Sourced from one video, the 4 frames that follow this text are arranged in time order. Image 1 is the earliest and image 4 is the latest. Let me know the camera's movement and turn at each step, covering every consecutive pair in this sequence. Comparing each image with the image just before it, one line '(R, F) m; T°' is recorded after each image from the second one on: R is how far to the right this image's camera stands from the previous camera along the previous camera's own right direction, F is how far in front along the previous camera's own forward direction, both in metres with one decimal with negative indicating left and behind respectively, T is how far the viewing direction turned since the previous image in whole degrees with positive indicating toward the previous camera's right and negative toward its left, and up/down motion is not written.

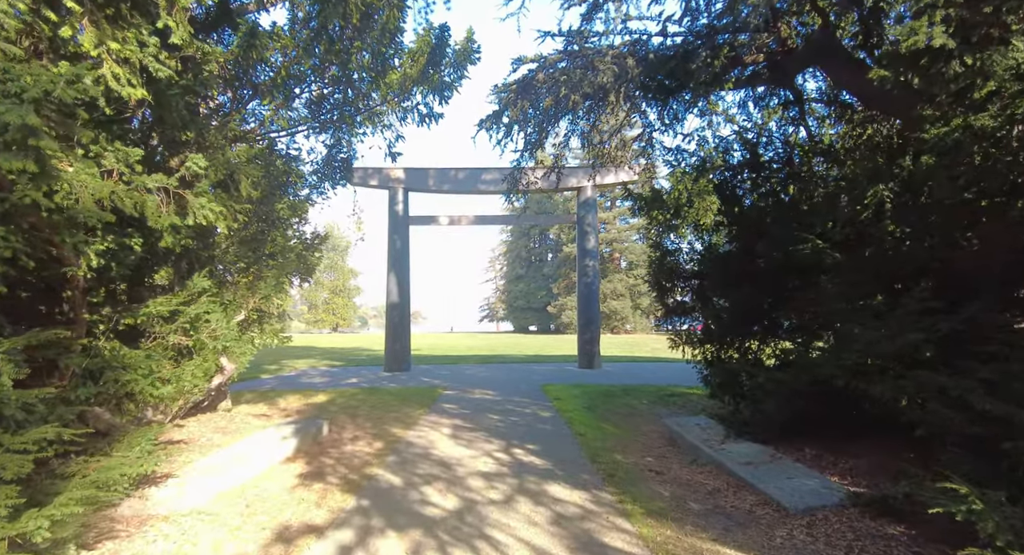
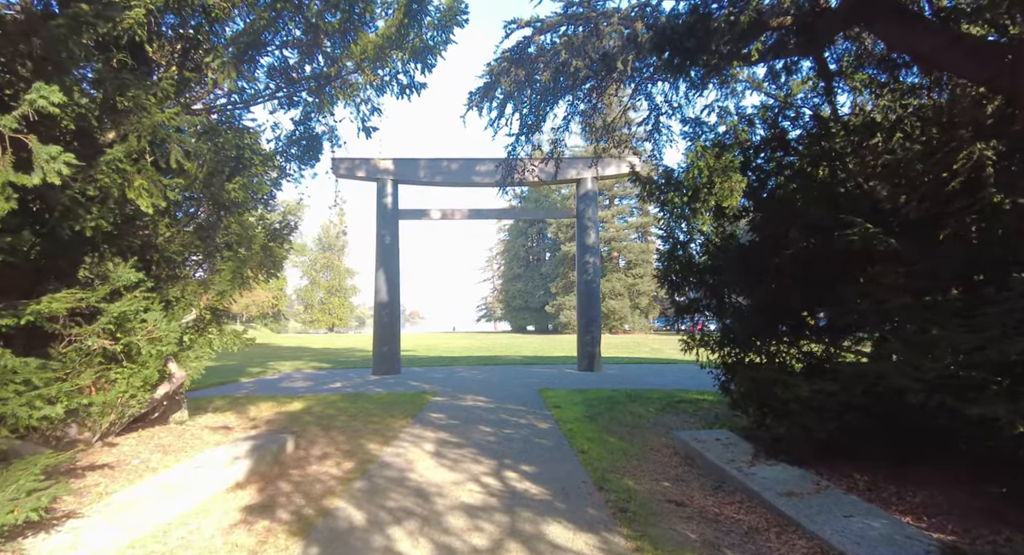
(+0.1, +0.9) m; 0°
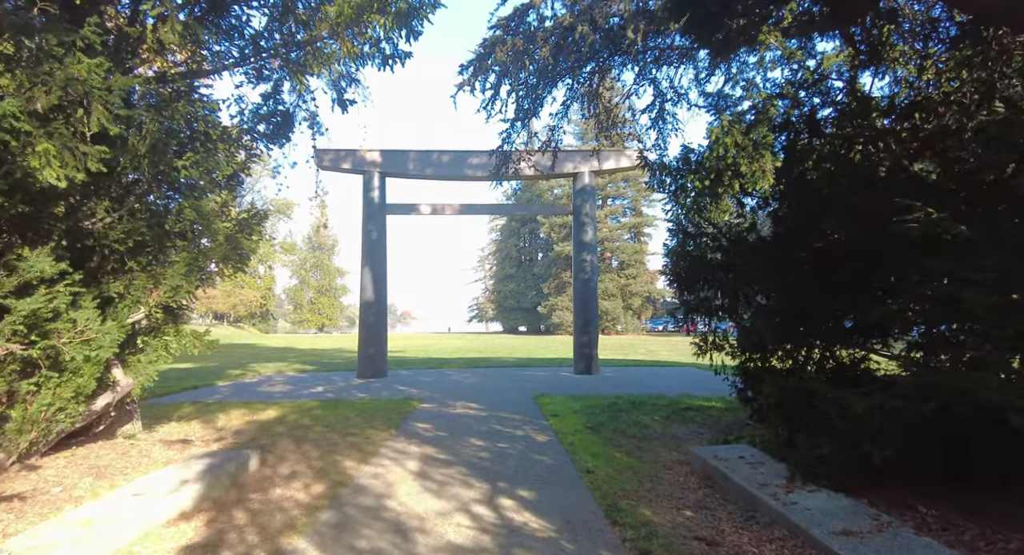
(0.0, +0.8) m; +1°
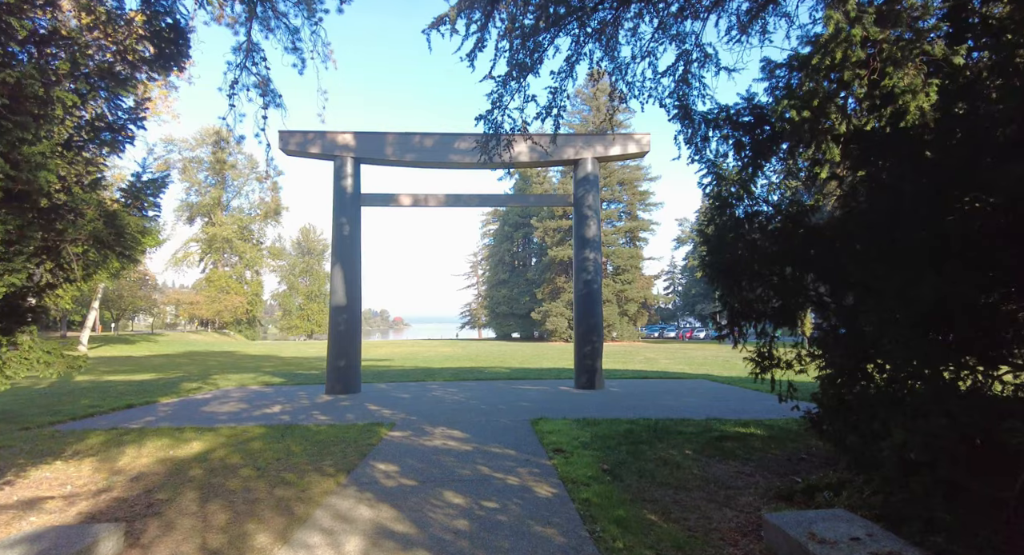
(0.0, +1.9) m; +1°
